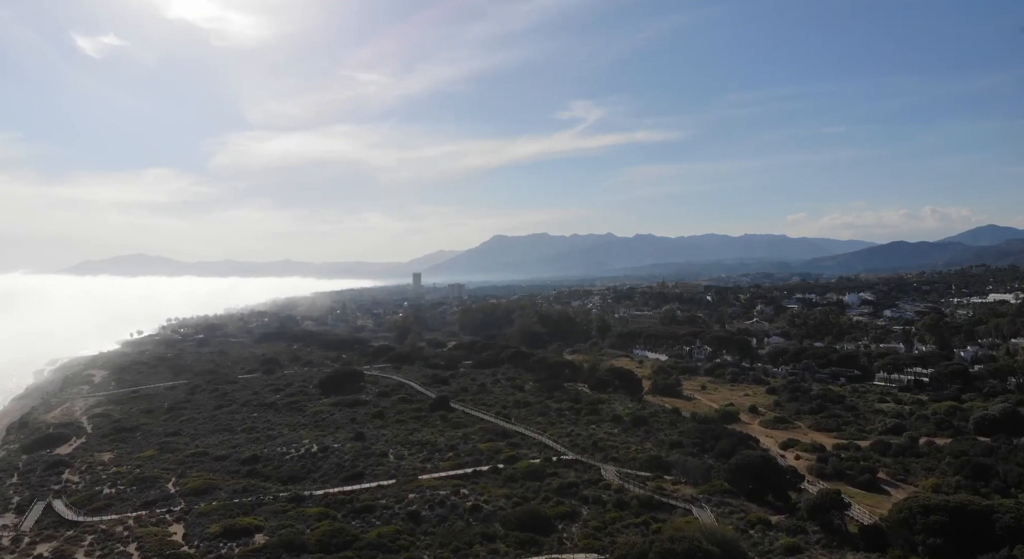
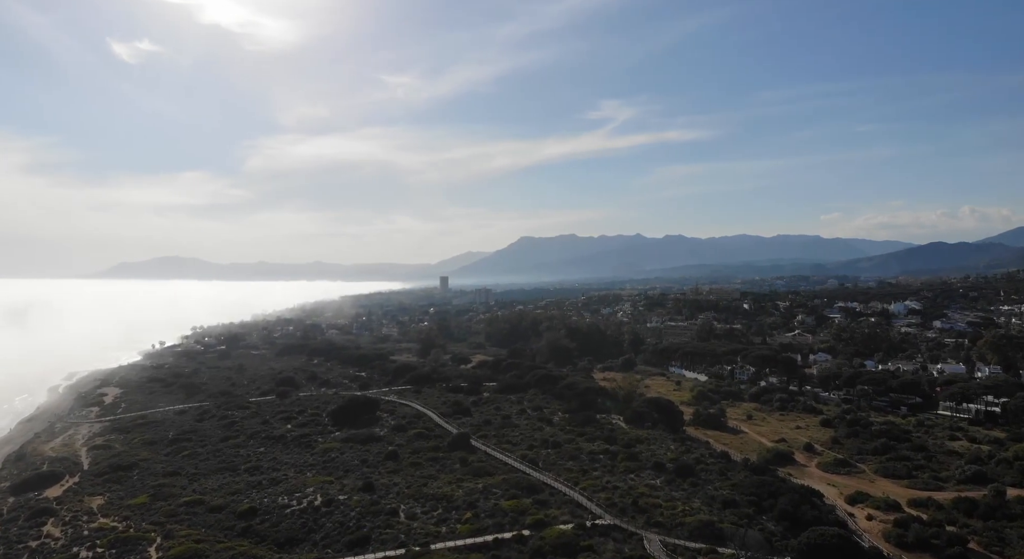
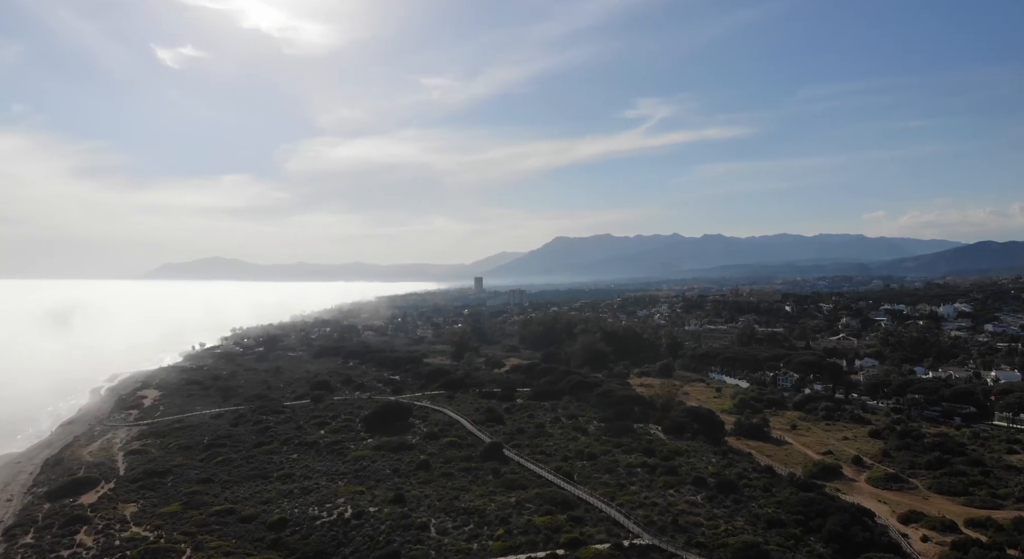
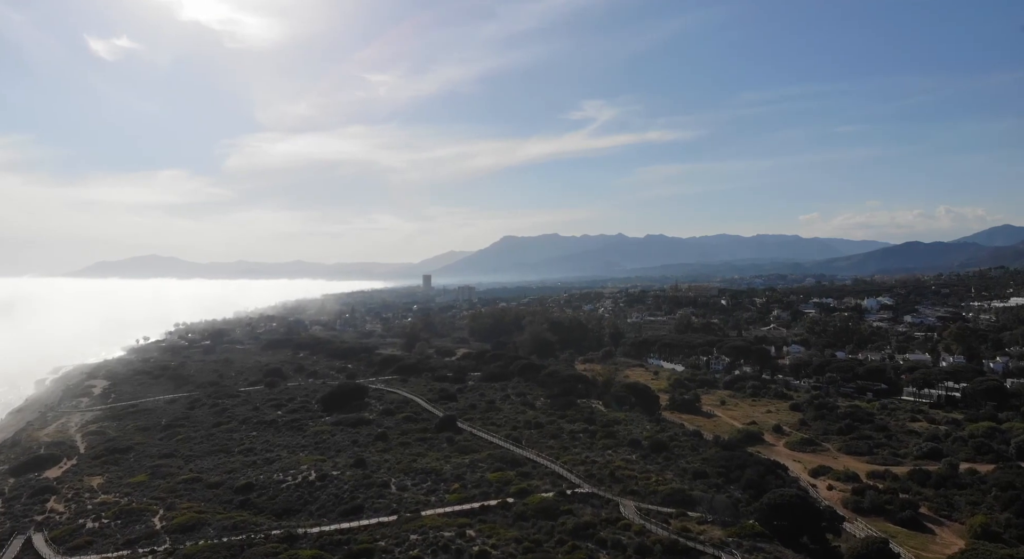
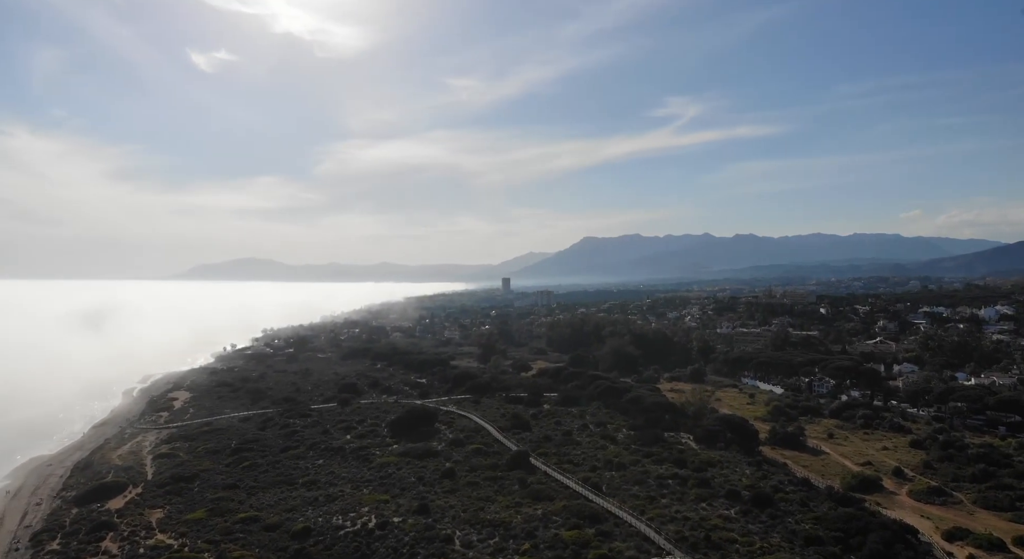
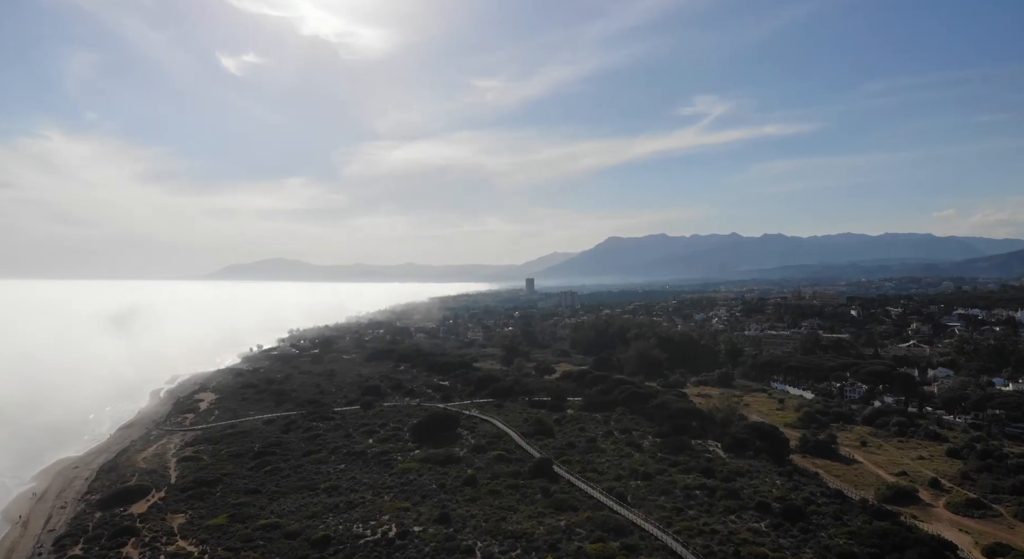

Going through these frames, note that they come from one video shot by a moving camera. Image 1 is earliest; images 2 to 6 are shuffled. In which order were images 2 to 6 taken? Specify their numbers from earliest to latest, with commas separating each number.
4, 2, 3, 5, 6
